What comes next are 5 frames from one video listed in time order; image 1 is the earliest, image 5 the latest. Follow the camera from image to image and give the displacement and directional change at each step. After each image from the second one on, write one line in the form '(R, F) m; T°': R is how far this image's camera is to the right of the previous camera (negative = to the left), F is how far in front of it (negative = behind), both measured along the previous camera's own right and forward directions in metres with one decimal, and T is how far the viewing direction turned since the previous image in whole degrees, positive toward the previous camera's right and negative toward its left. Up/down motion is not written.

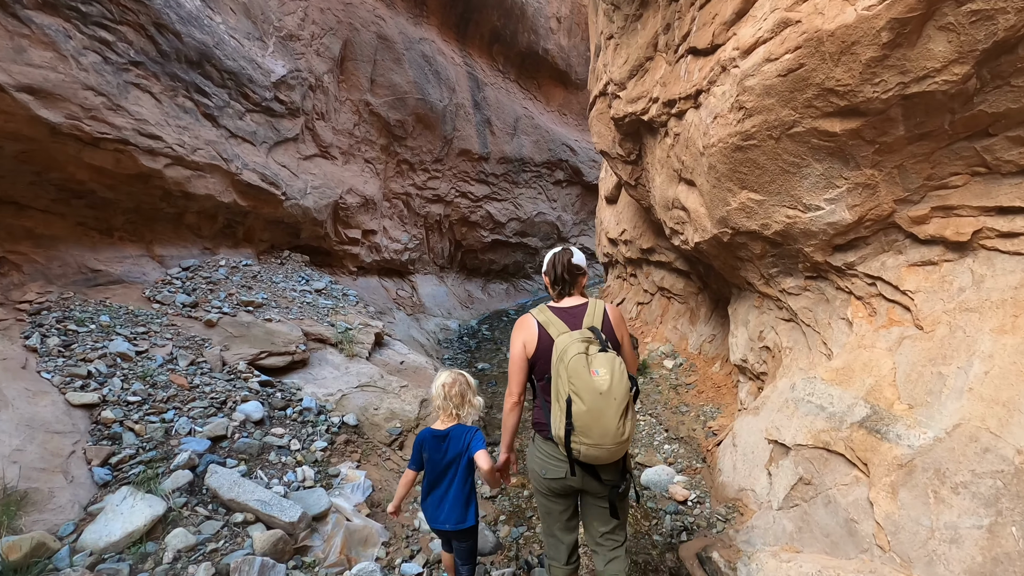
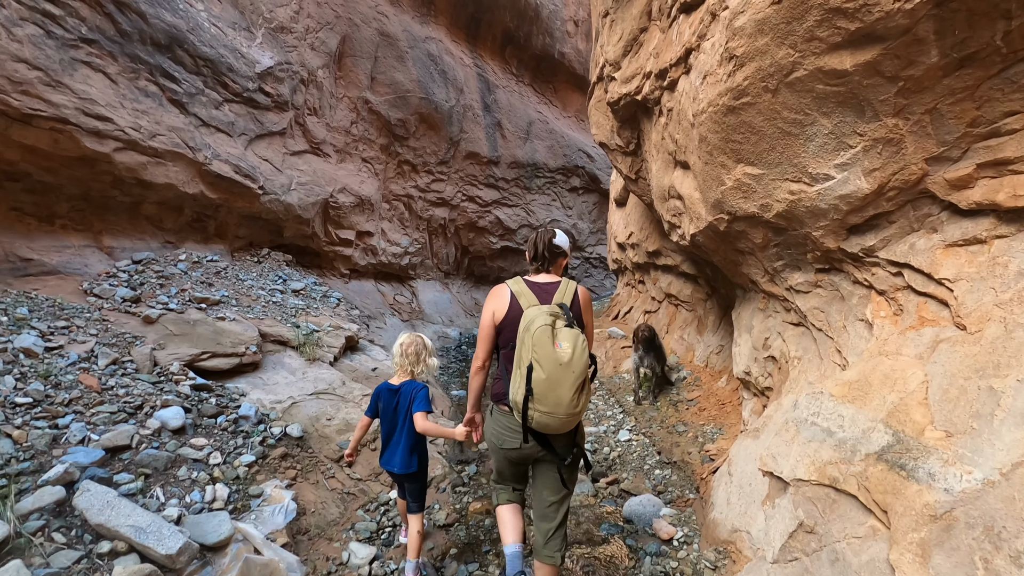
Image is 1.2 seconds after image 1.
(+0.4, +0.6) m; -3°
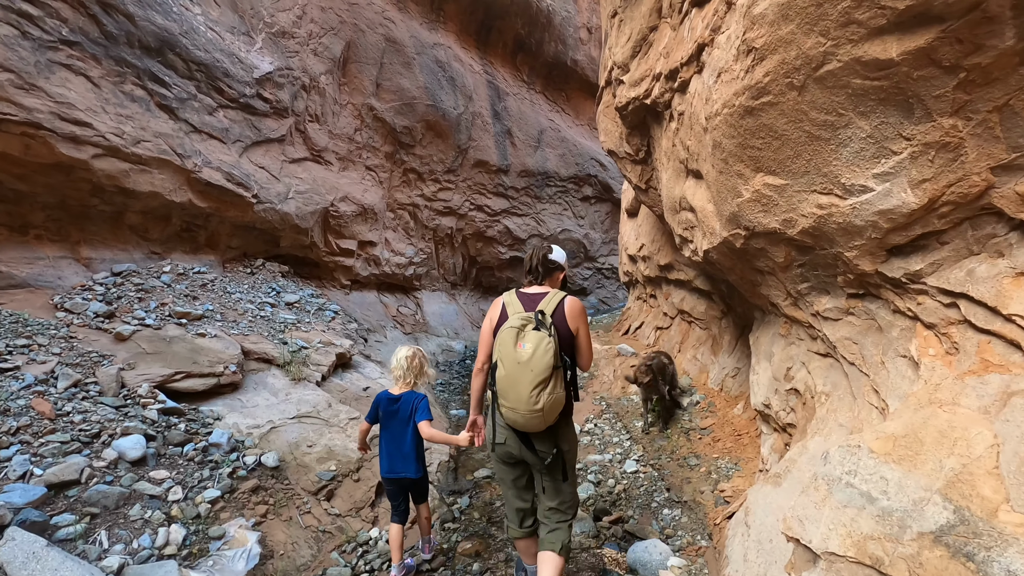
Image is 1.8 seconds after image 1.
(+0.1, +0.3) m; -2°
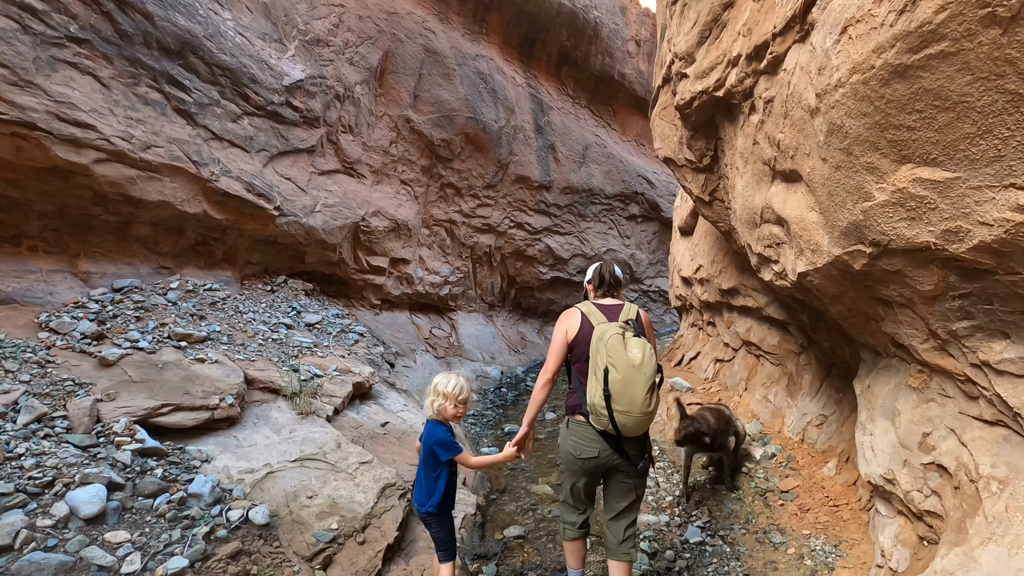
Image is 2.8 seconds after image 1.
(0.0, +0.7) m; -4°
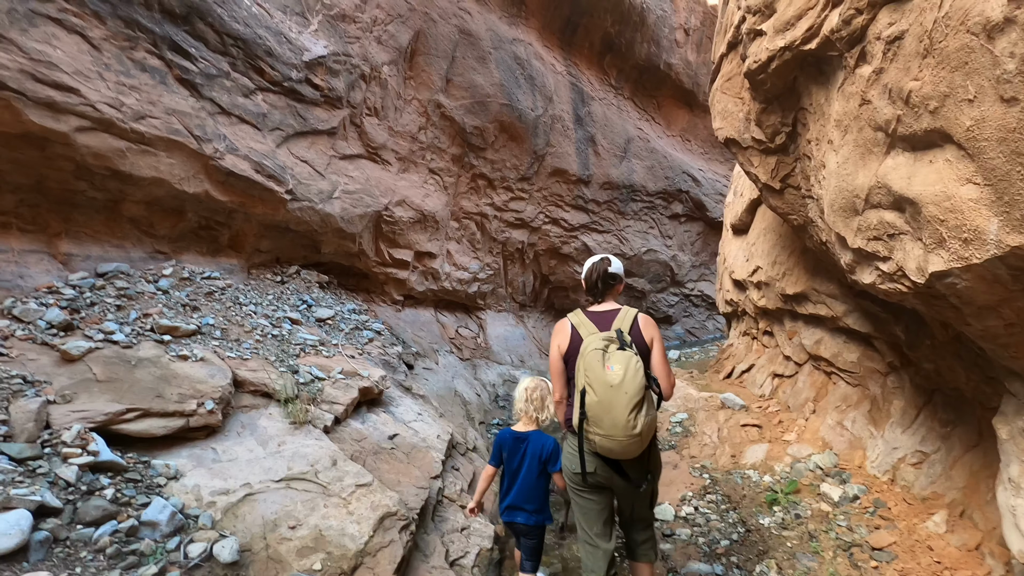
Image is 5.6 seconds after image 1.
(0.0, +0.6) m; -4°
